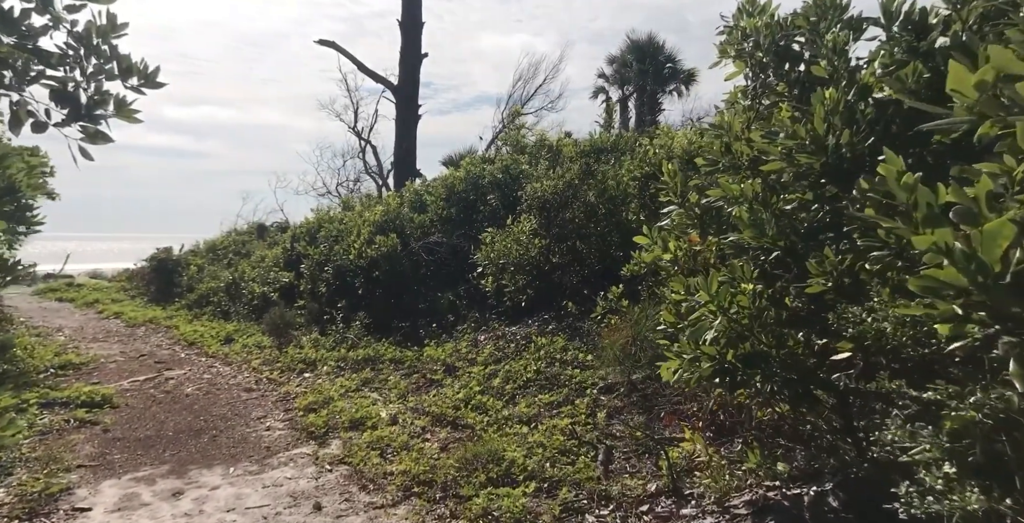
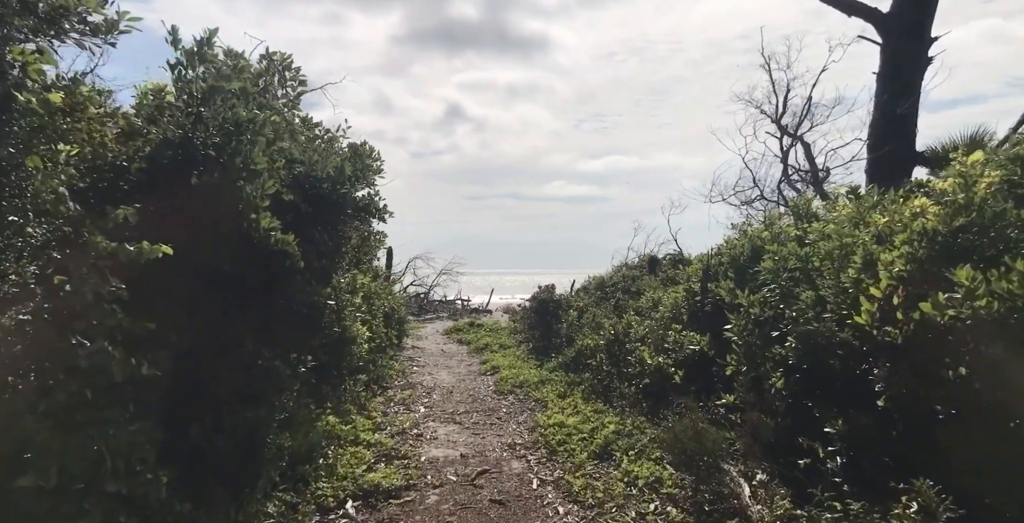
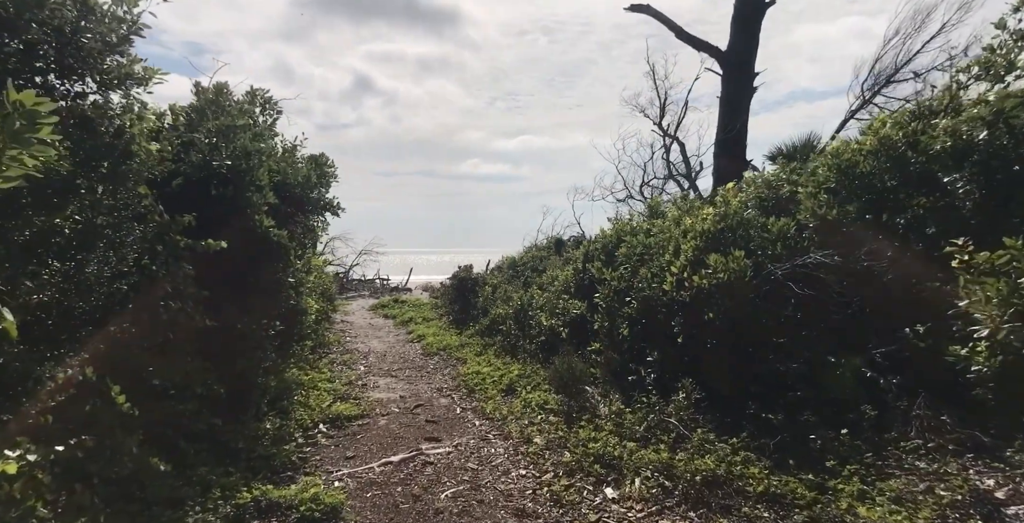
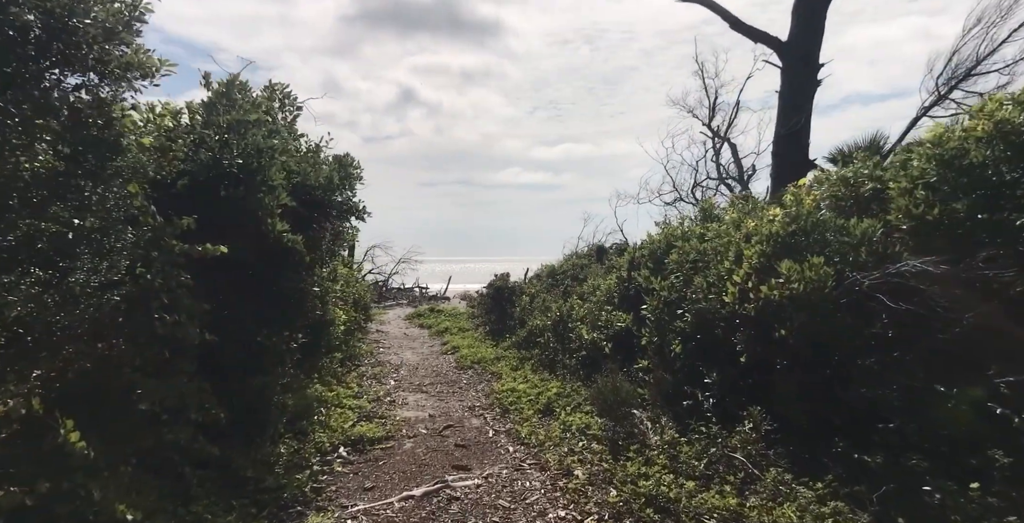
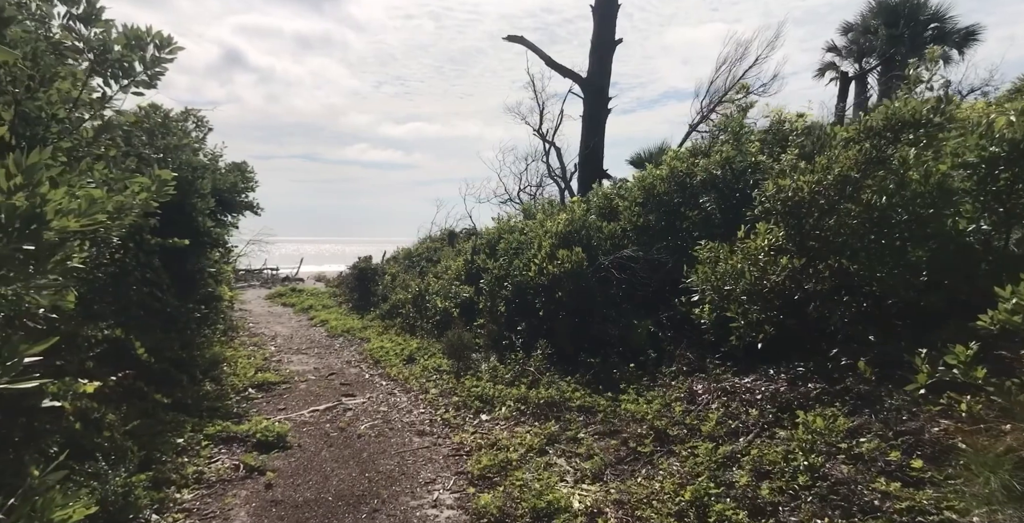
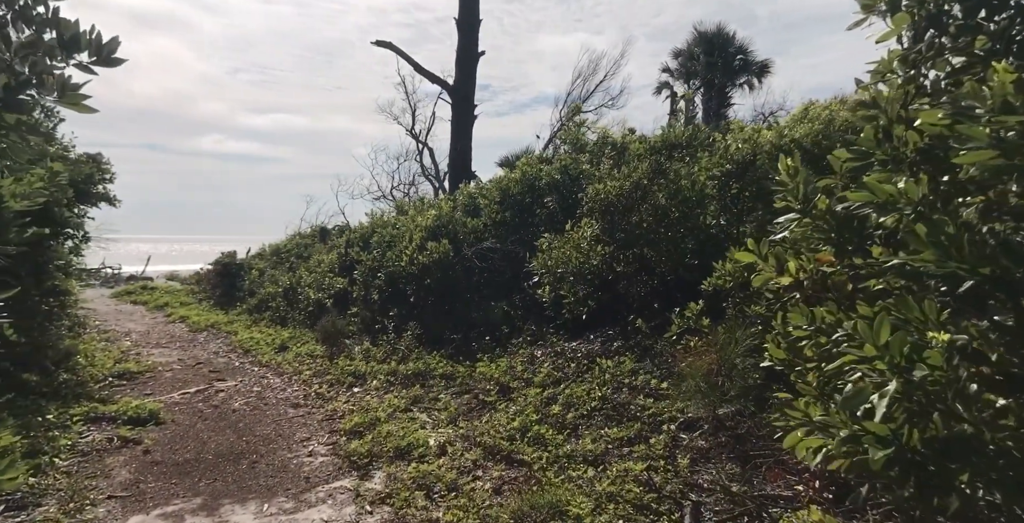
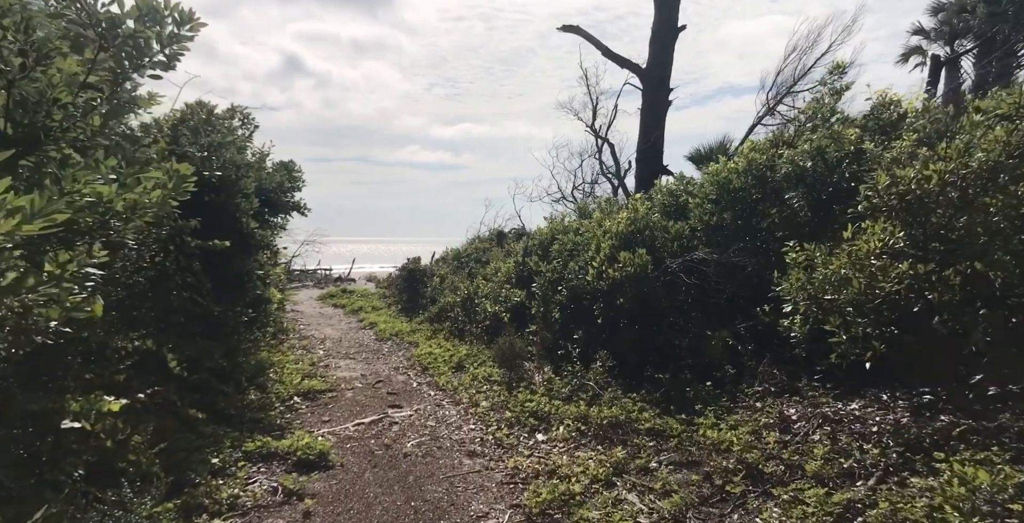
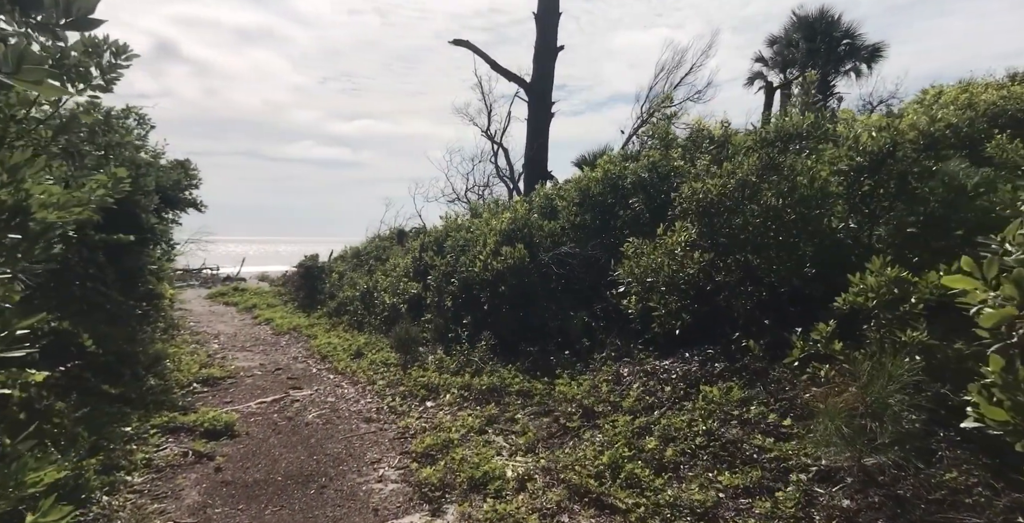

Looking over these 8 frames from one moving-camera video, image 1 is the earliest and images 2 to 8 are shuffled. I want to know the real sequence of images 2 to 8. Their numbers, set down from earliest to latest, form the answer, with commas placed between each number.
6, 8, 5, 7, 3, 4, 2
